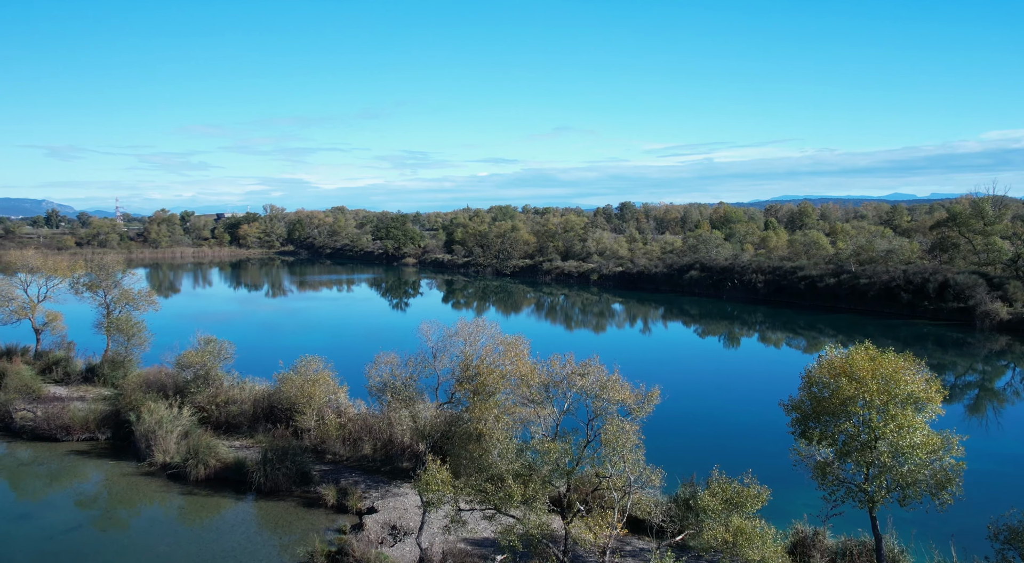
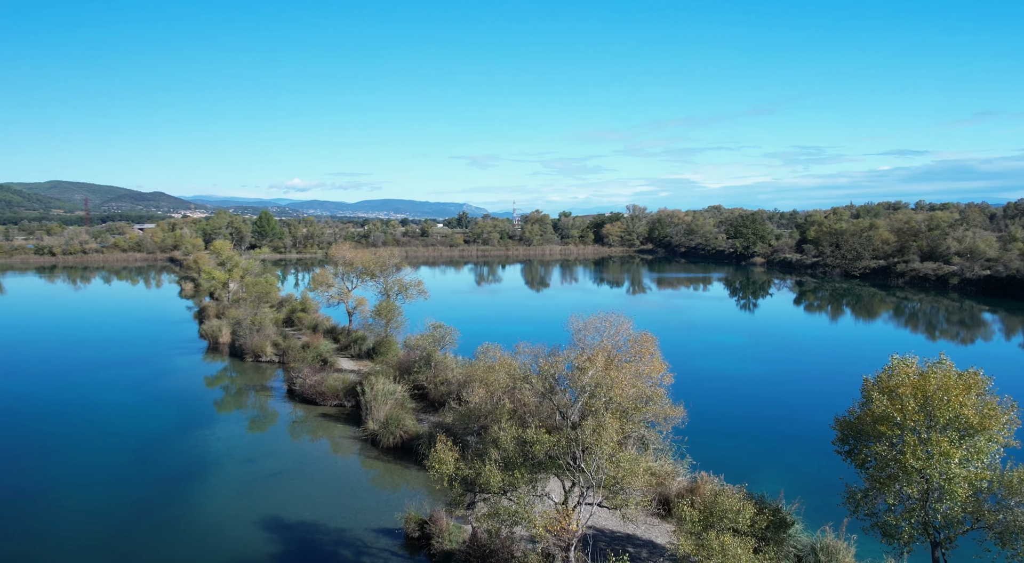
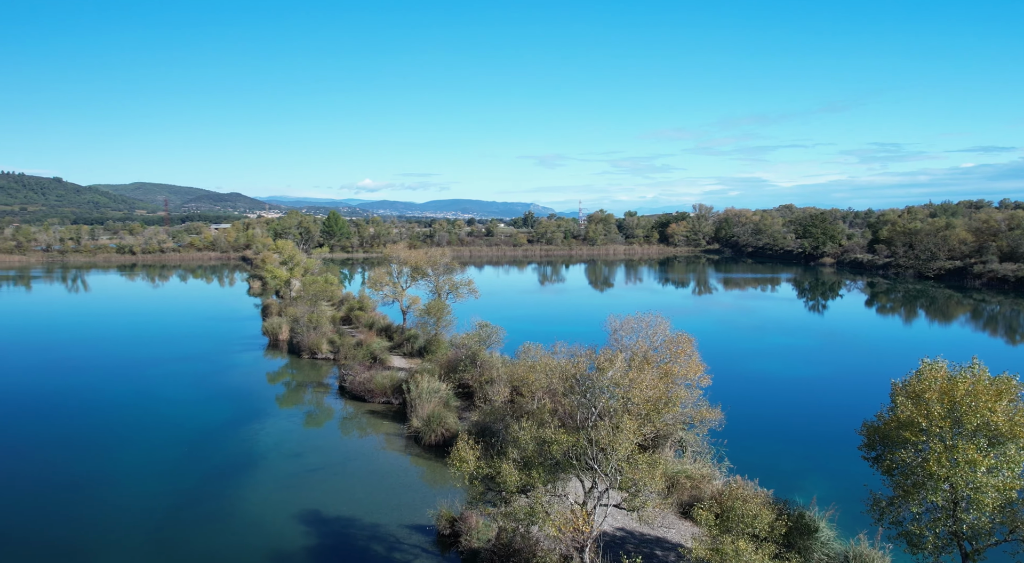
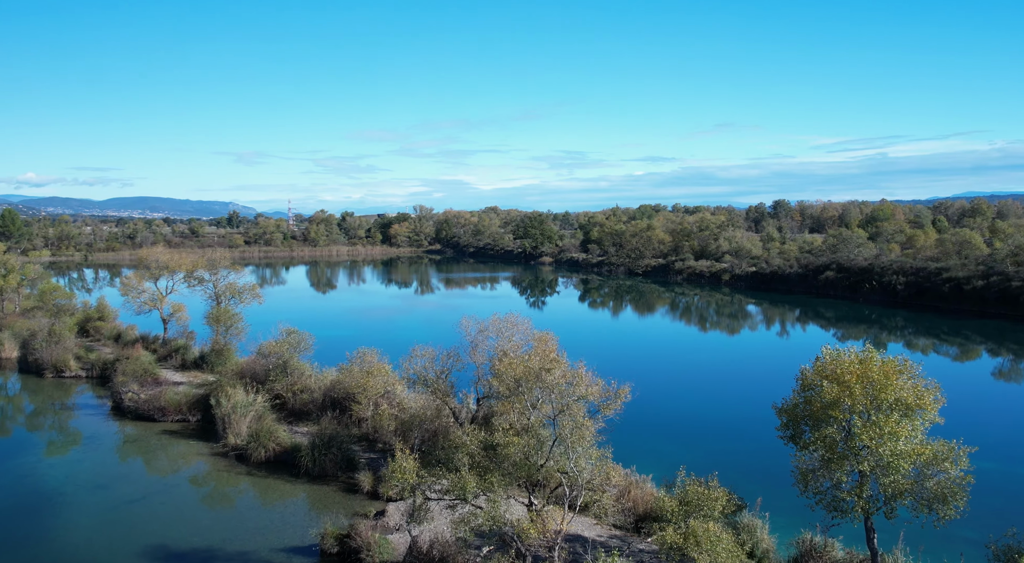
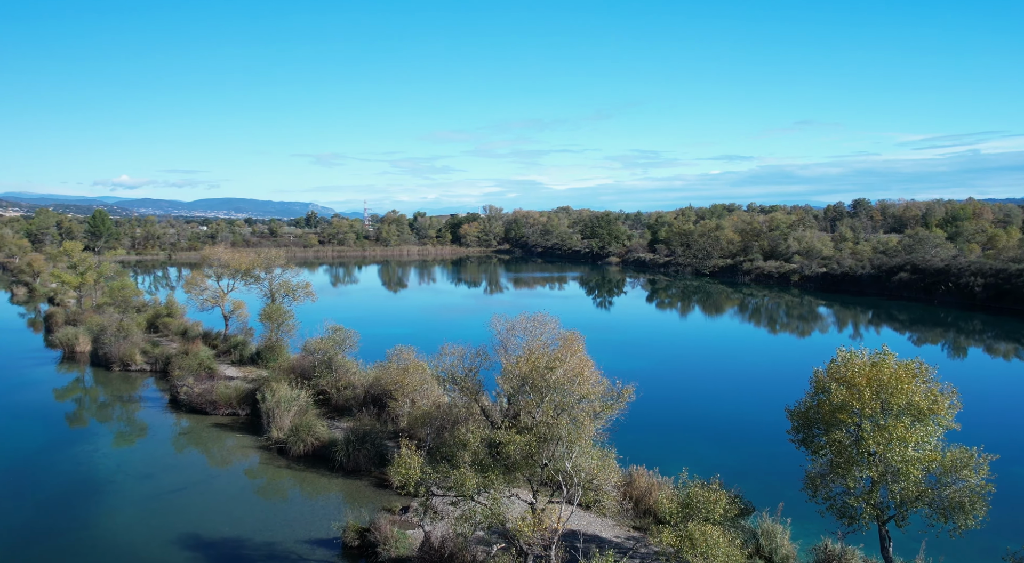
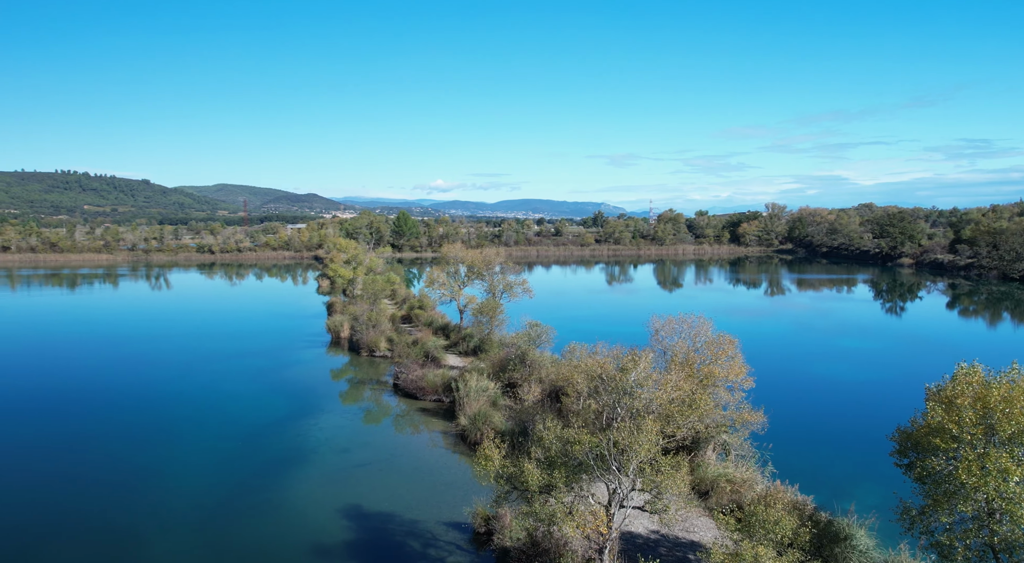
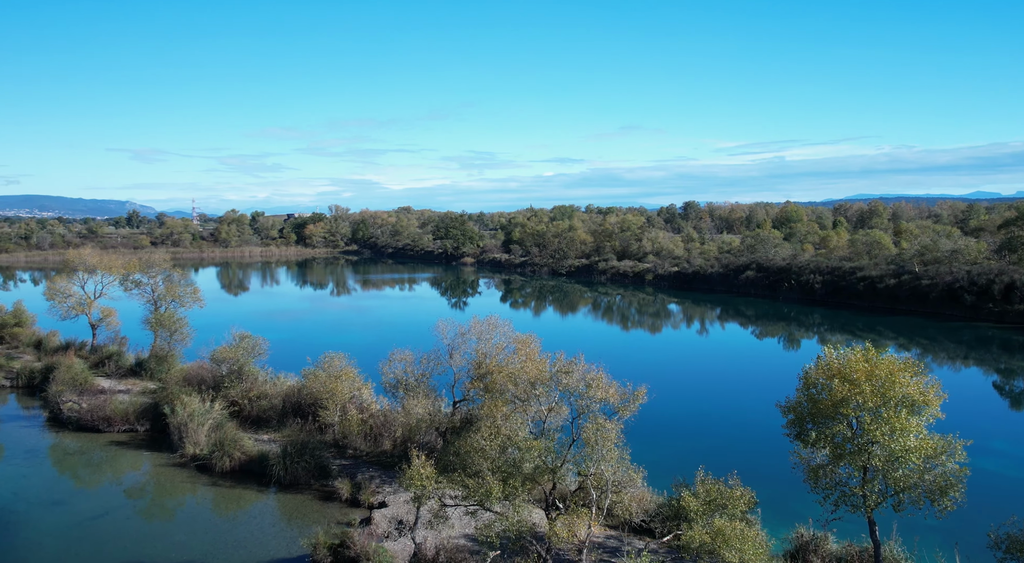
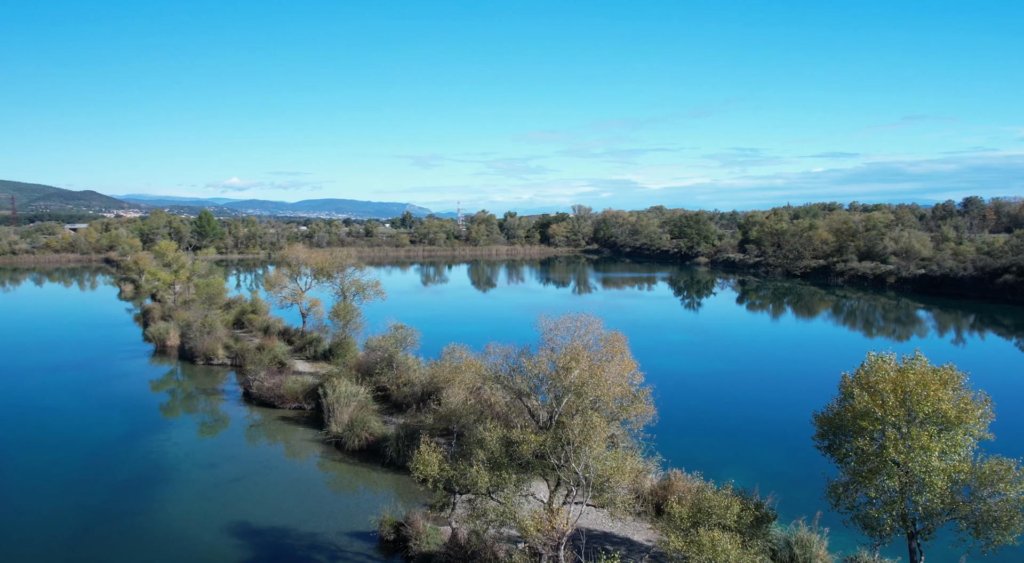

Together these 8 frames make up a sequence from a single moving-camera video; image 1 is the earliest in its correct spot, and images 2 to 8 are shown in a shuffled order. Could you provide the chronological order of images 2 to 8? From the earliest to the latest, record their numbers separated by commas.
7, 4, 5, 8, 2, 3, 6
